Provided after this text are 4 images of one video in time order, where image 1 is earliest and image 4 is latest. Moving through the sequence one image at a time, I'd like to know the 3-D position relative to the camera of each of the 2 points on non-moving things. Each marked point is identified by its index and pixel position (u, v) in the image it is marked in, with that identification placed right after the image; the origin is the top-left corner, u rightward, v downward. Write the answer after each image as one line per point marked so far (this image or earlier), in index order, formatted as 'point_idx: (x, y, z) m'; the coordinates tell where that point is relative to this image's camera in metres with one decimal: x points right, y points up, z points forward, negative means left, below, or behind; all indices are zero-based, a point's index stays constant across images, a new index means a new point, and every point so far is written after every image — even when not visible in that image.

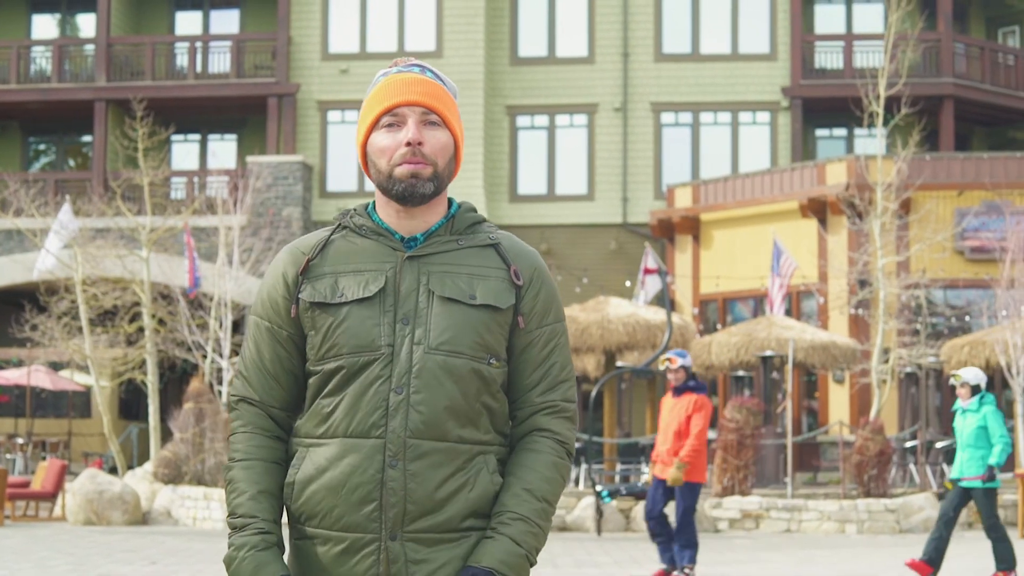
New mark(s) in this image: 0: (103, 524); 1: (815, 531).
0: (-5.4, -3.1, +19.6) m
1: (+4.0, -3.2, +19.3) m
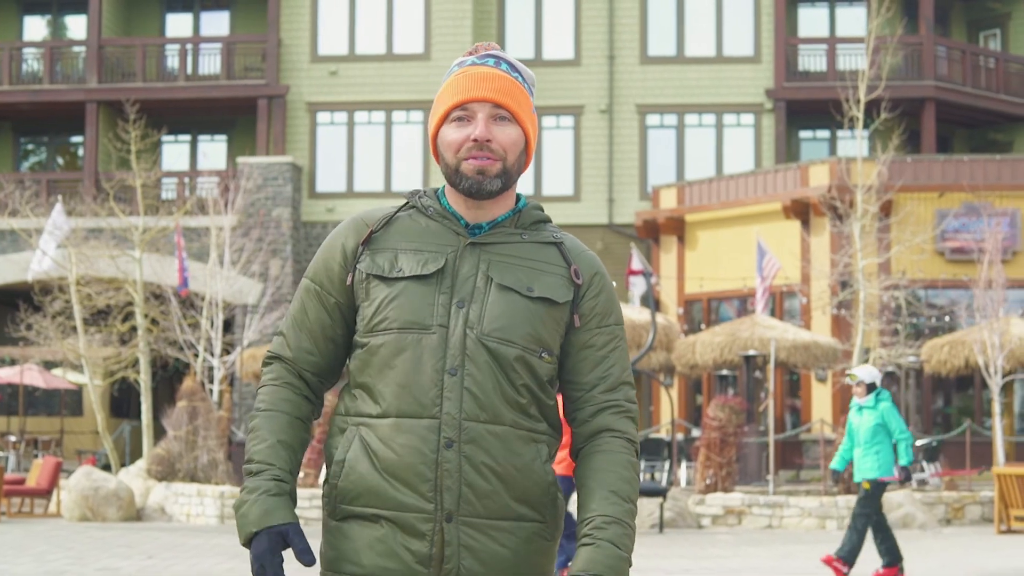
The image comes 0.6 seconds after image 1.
0: (-5.6, -3.1, +19.9) m
1: (+3.8, -3.2, +19.7) m
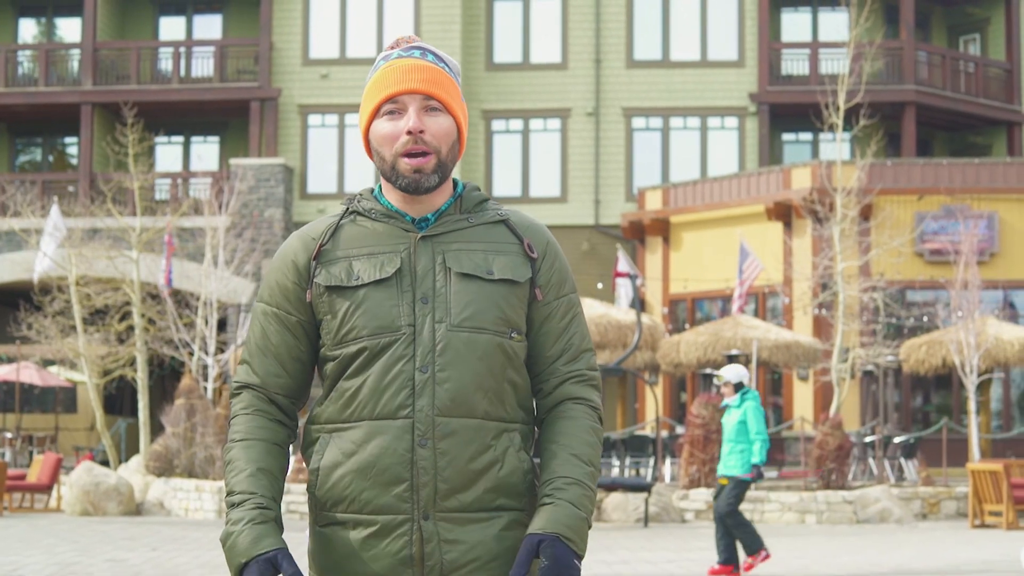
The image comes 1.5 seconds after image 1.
0: (-5.7, -3.1, +20.5) m
1: (+3.7, -3.2, +20.4) m
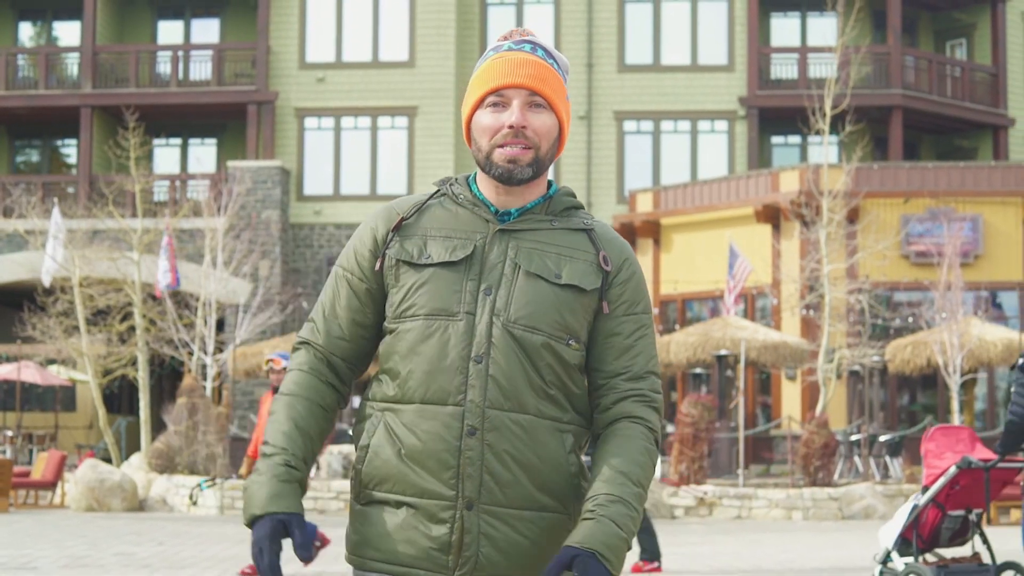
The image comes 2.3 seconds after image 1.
0: (-5.8, -3.2, +21.0) m
1: (+3.6, -3.2, +20.9) m
